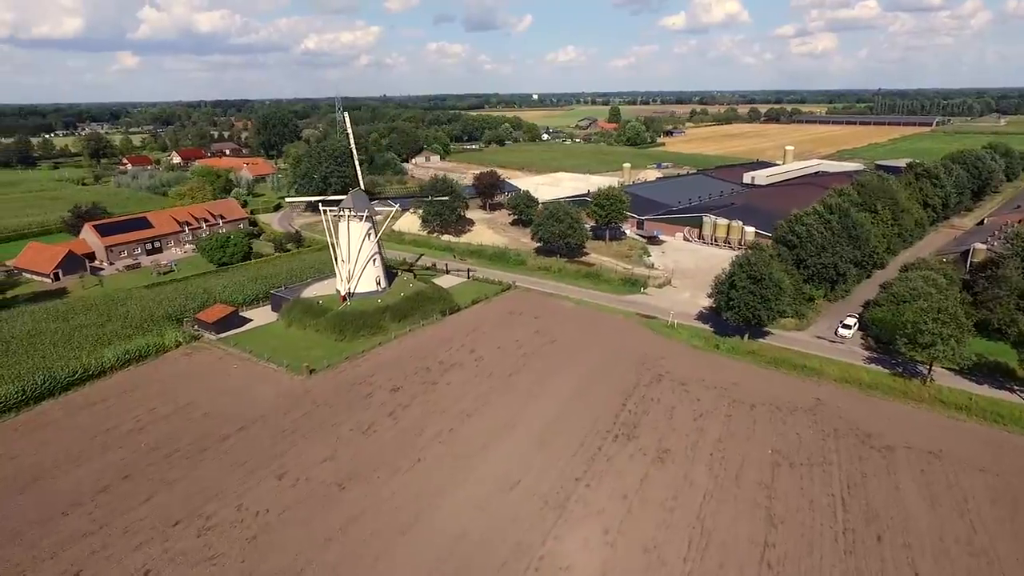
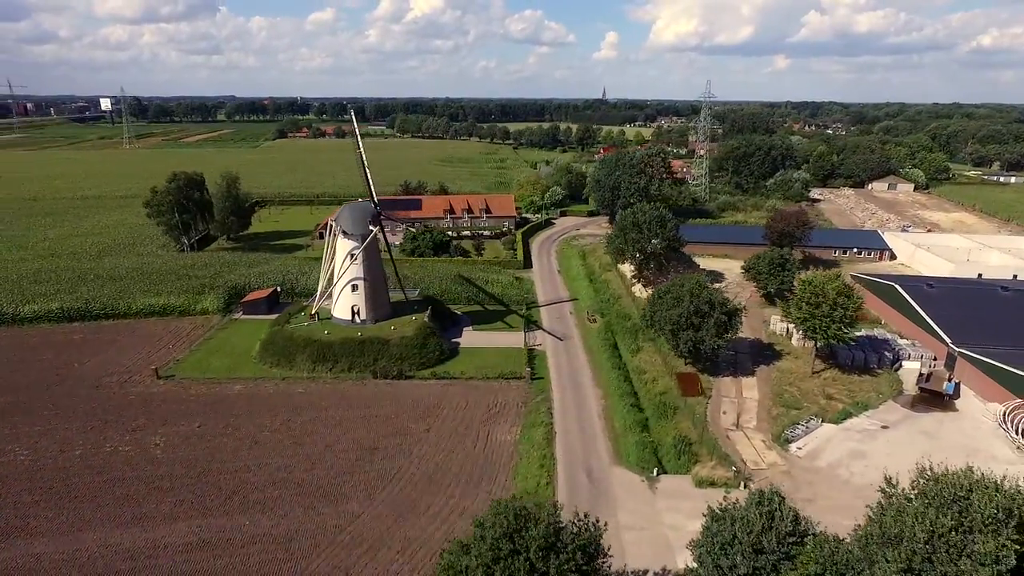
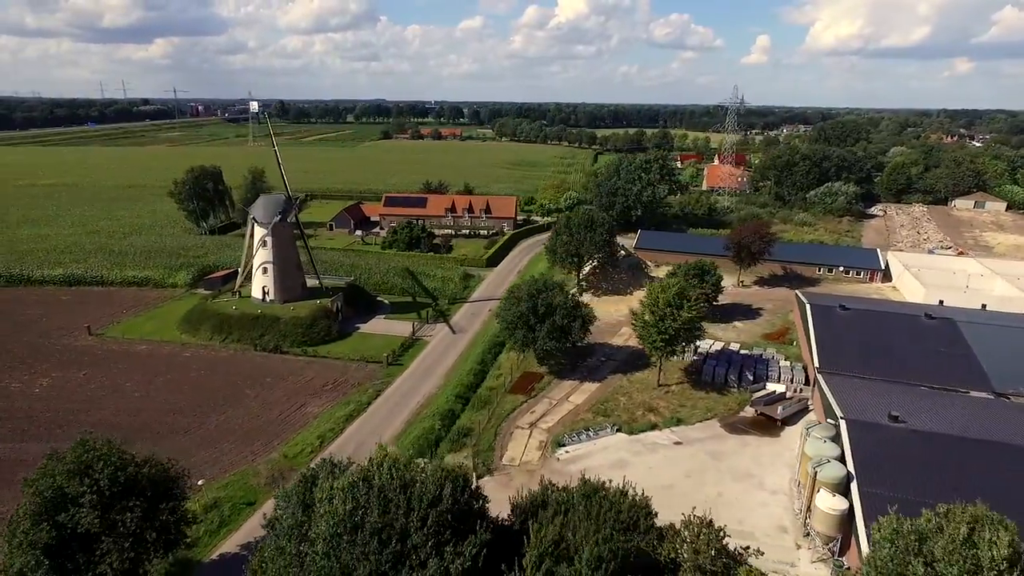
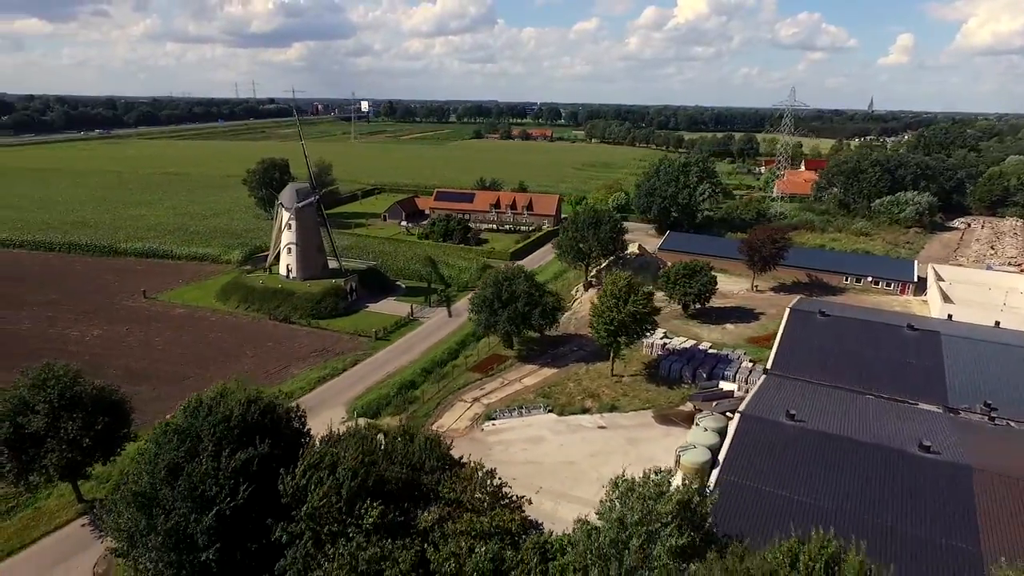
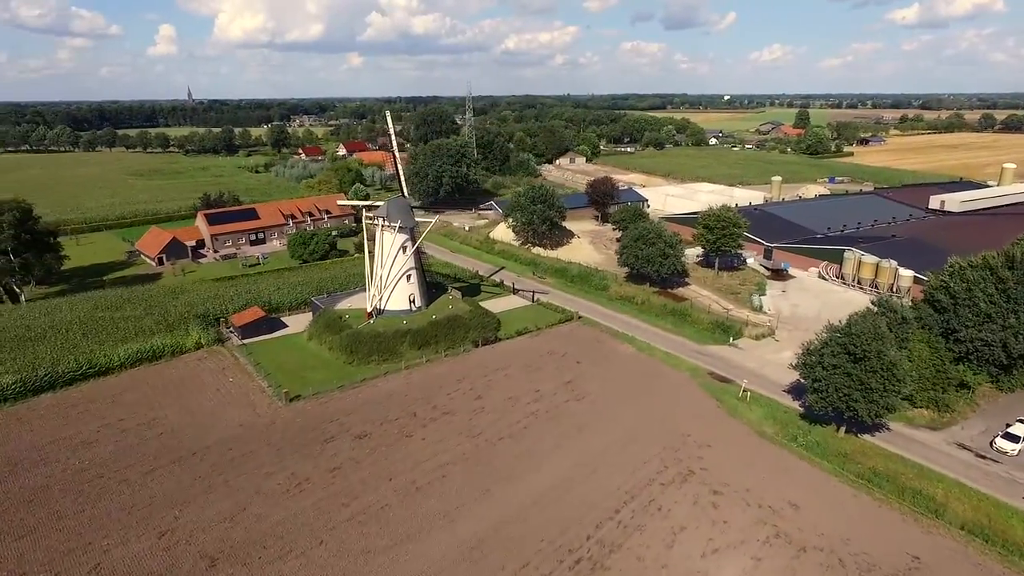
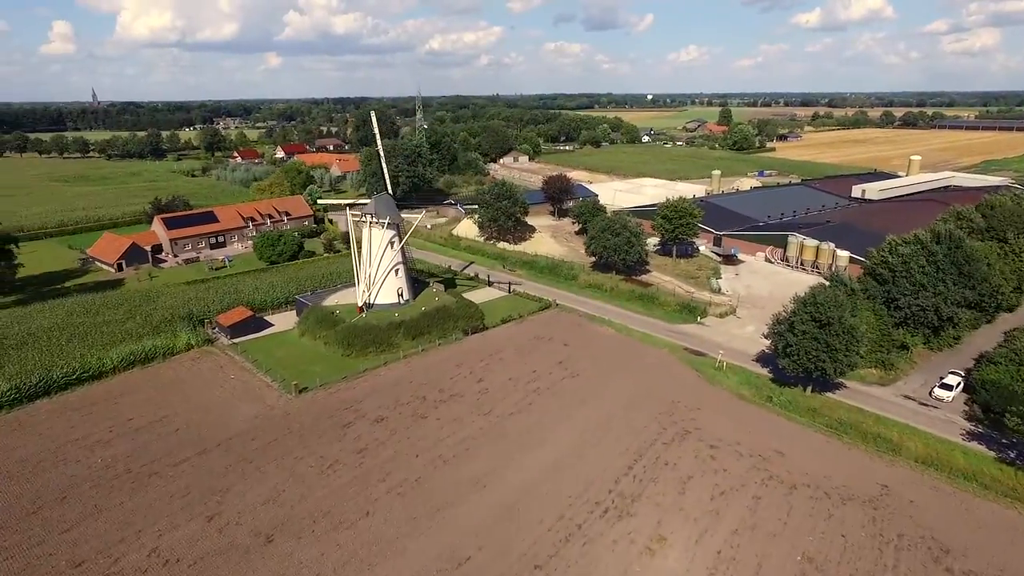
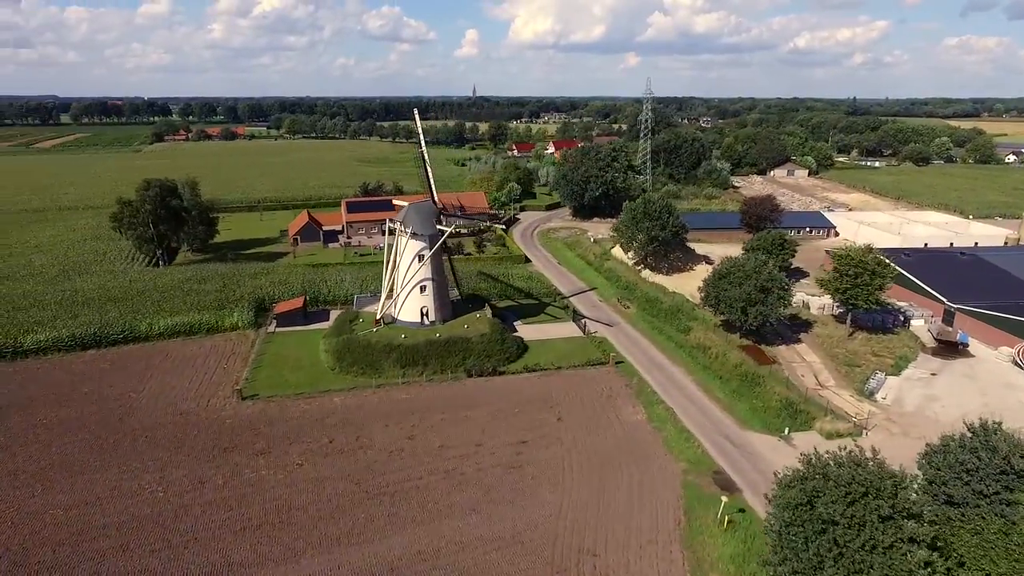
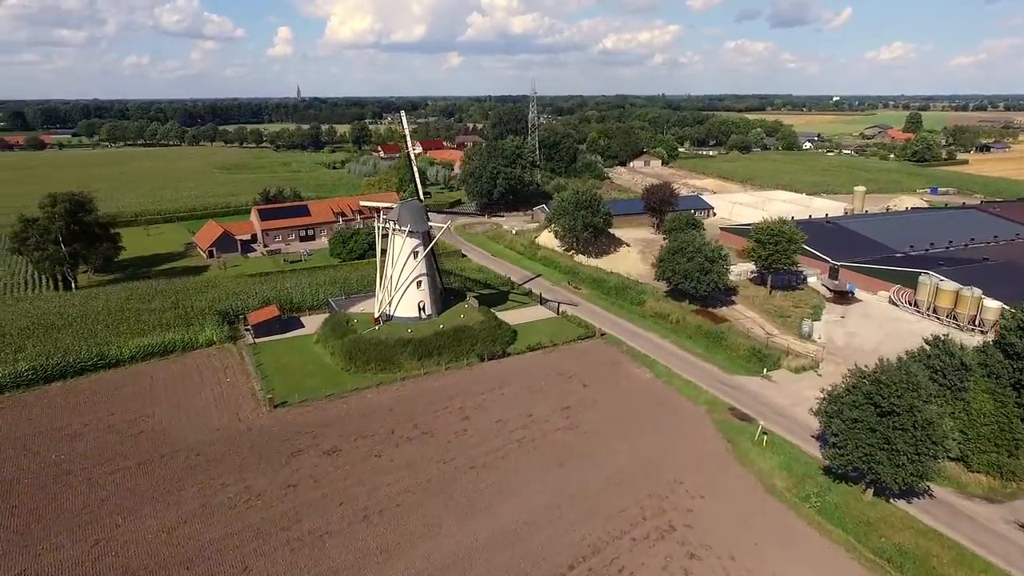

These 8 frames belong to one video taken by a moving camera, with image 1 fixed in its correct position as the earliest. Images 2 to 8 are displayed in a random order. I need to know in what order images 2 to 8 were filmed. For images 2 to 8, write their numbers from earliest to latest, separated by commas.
6, 5, 8, 7, 2, 3, 4
